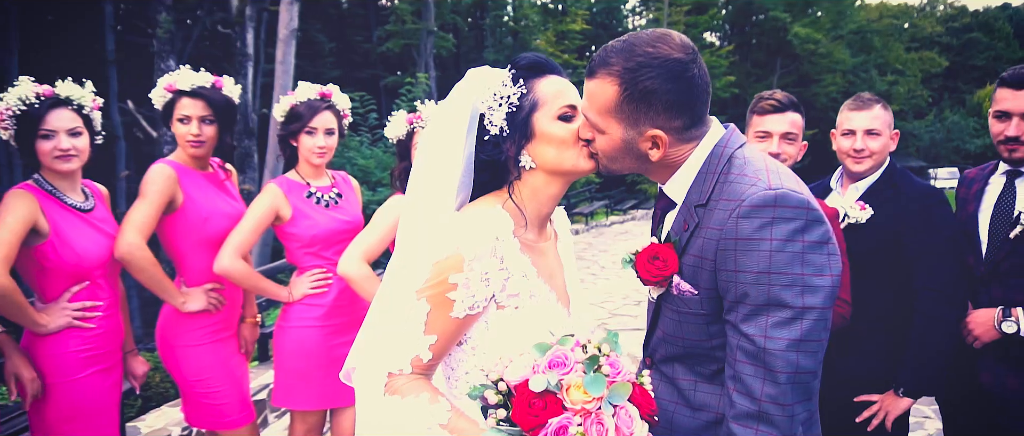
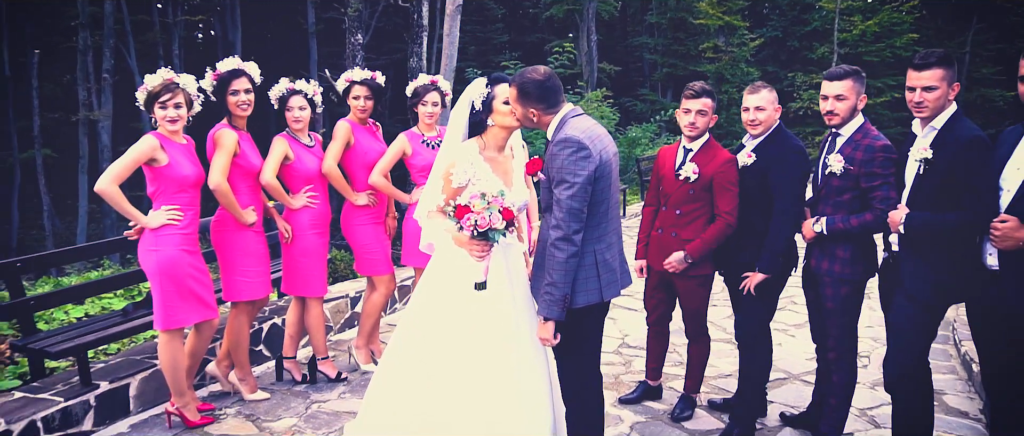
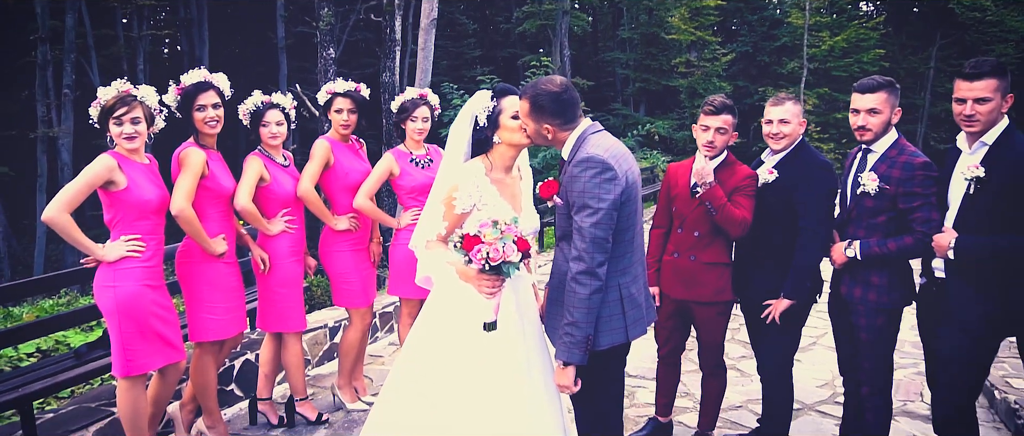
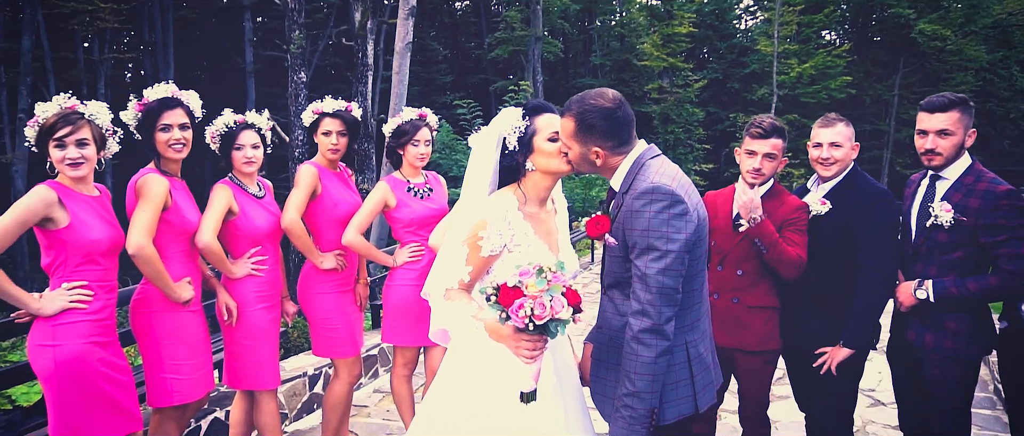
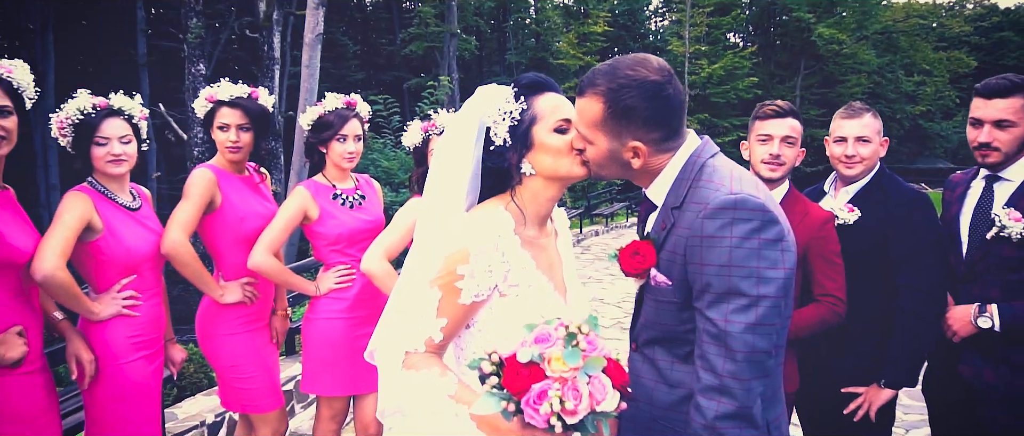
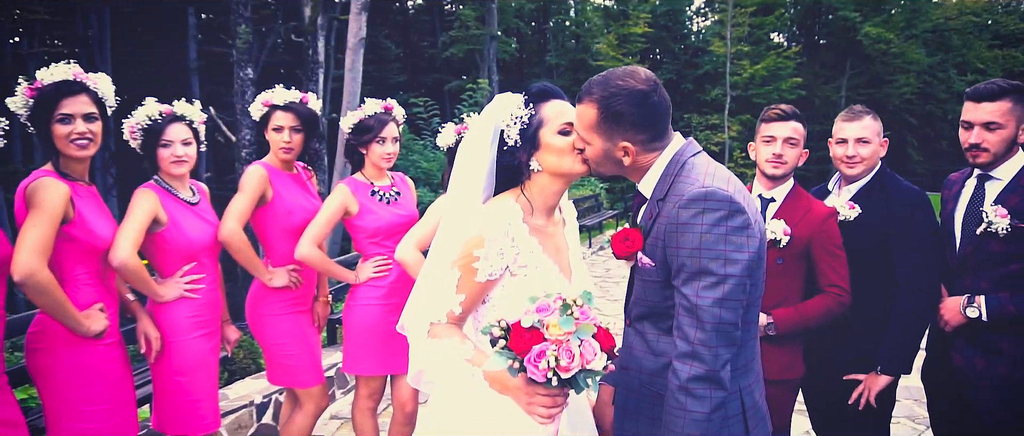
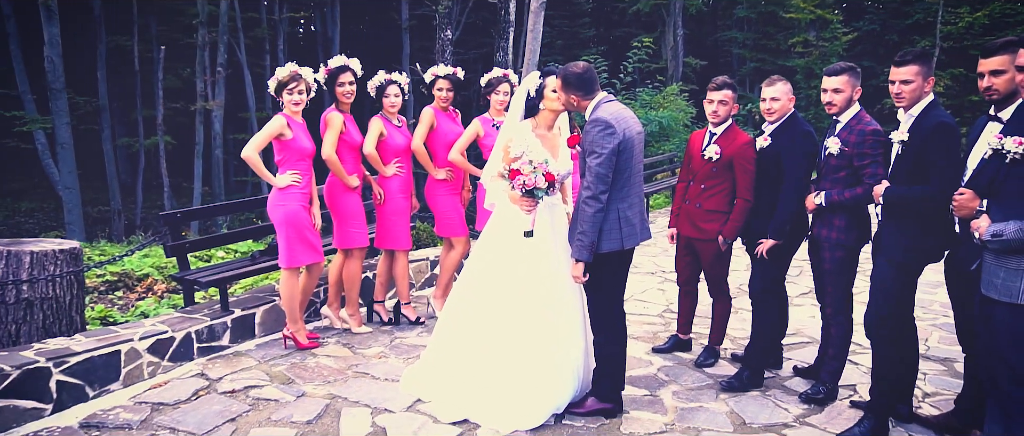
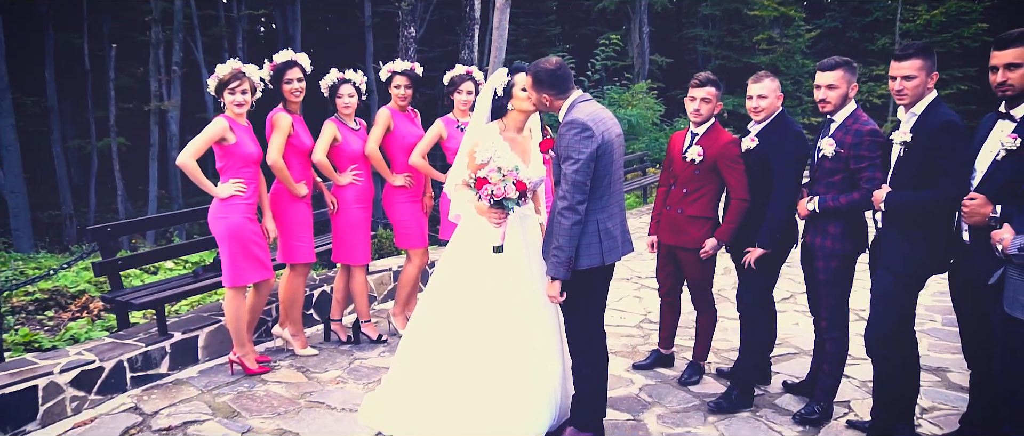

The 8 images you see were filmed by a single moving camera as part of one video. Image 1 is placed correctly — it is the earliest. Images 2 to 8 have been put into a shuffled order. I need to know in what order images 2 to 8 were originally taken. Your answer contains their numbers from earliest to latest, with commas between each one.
5, 6, 4, 3, 2, 8, 7
